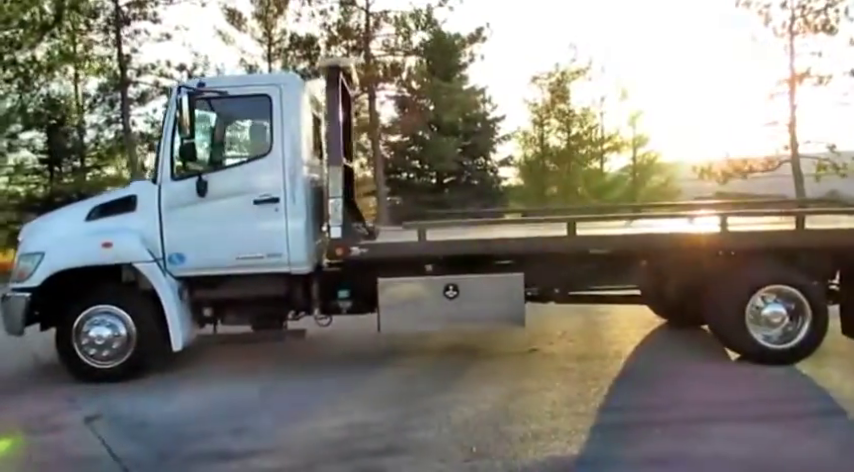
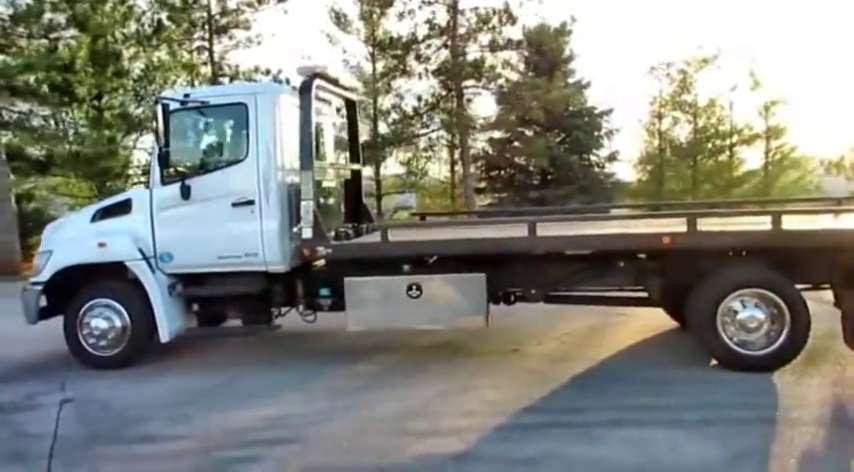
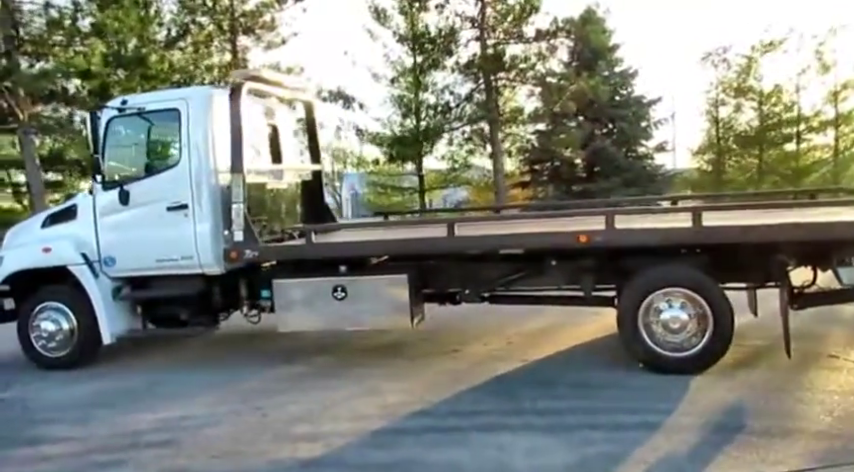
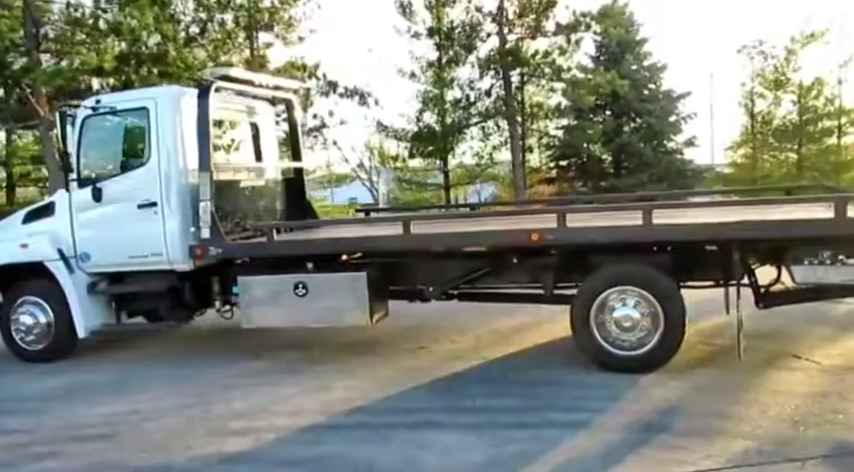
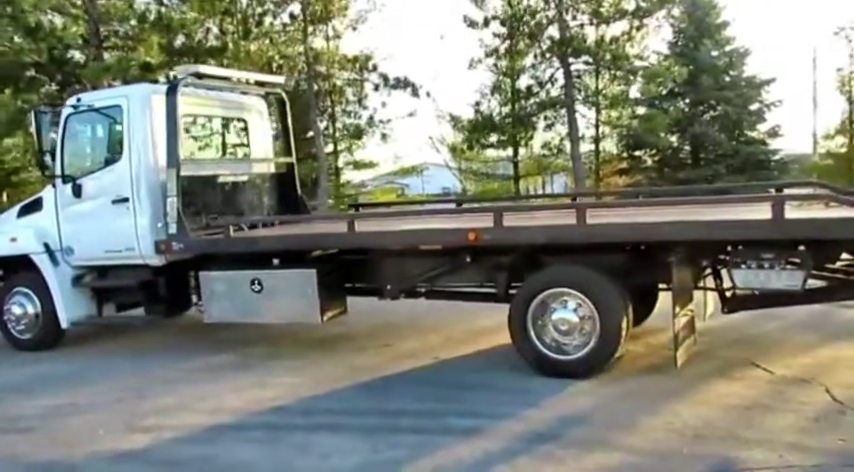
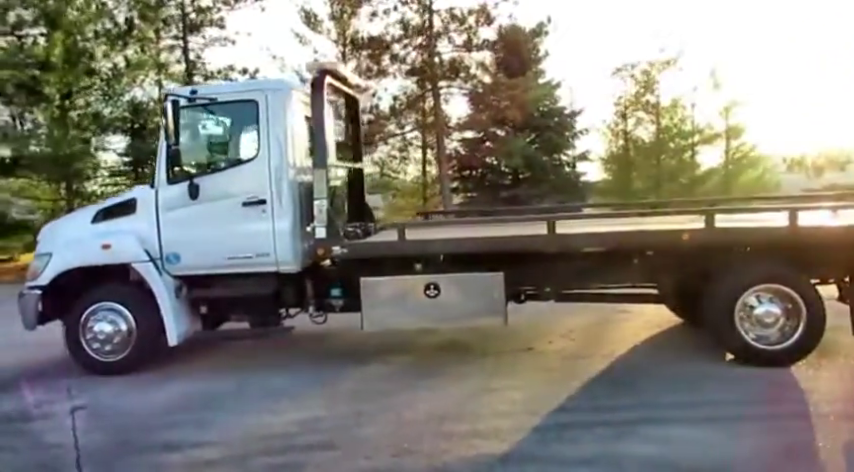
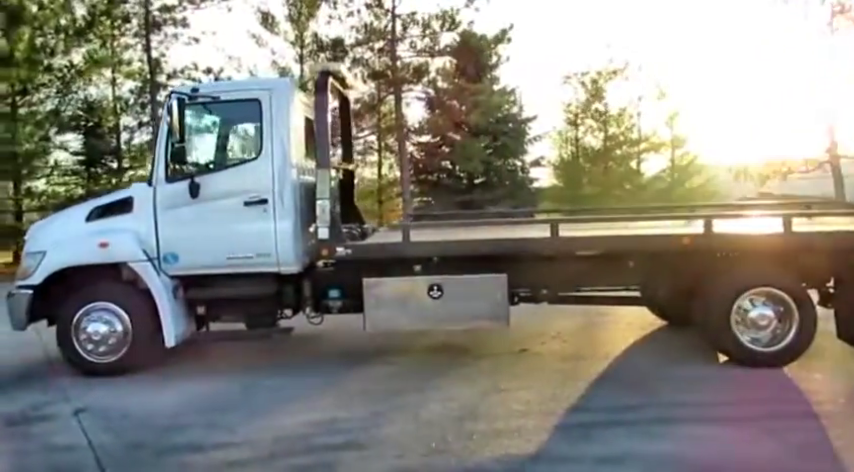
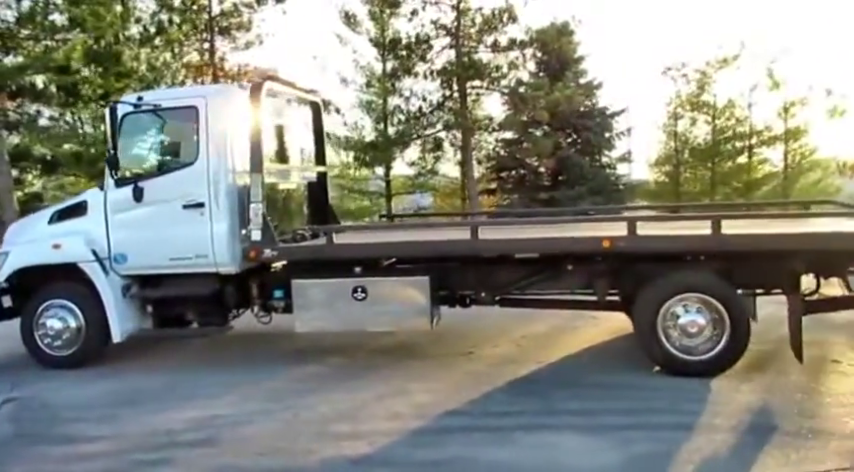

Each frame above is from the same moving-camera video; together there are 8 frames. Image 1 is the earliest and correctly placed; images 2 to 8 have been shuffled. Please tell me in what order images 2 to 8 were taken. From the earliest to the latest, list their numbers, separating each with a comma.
7, 6, 2, 8, 3, 4, 5
